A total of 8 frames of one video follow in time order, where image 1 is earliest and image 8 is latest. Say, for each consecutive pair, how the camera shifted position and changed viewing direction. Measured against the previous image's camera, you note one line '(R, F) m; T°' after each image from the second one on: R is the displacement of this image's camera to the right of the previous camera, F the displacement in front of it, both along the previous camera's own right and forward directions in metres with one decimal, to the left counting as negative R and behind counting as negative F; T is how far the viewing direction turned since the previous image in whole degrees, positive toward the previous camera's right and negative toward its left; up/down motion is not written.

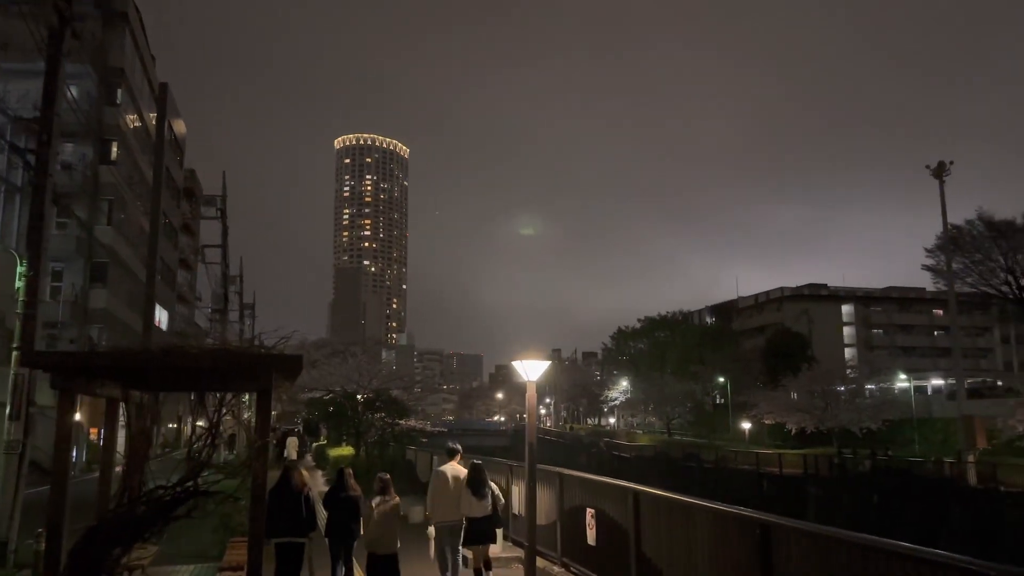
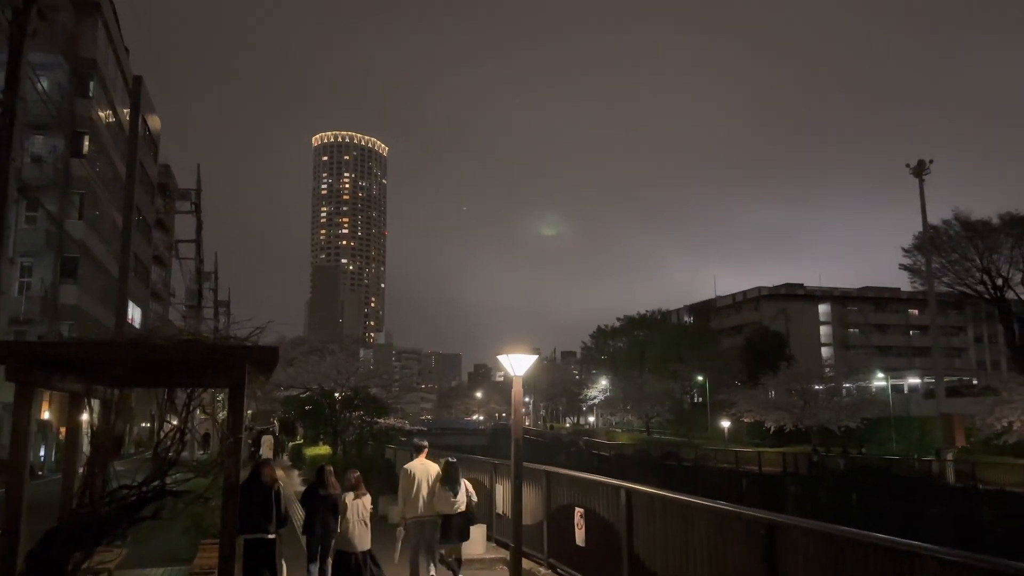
(-0.1, +0.3) m; +2°
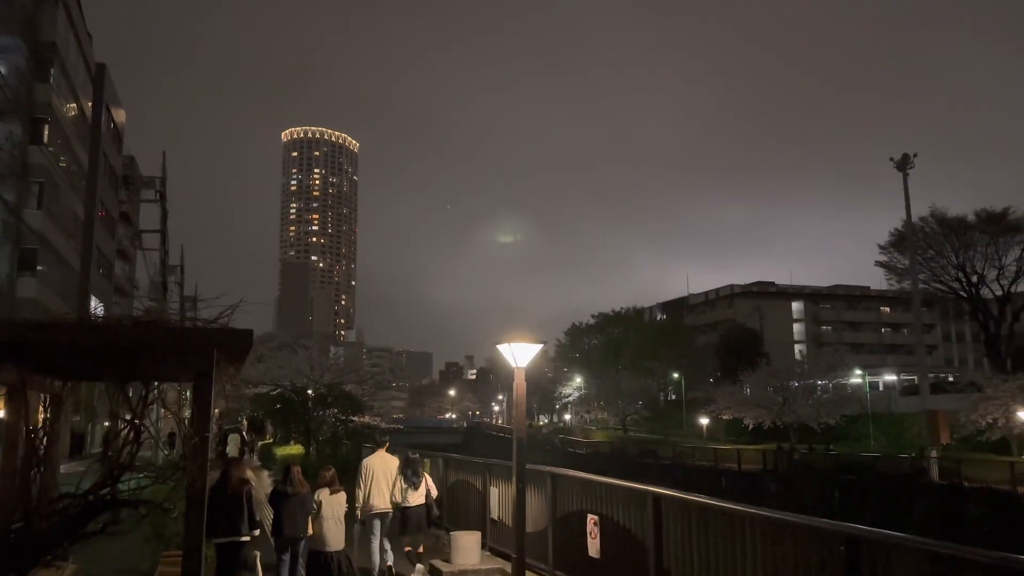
(-0.3, +0.8) m; +2°
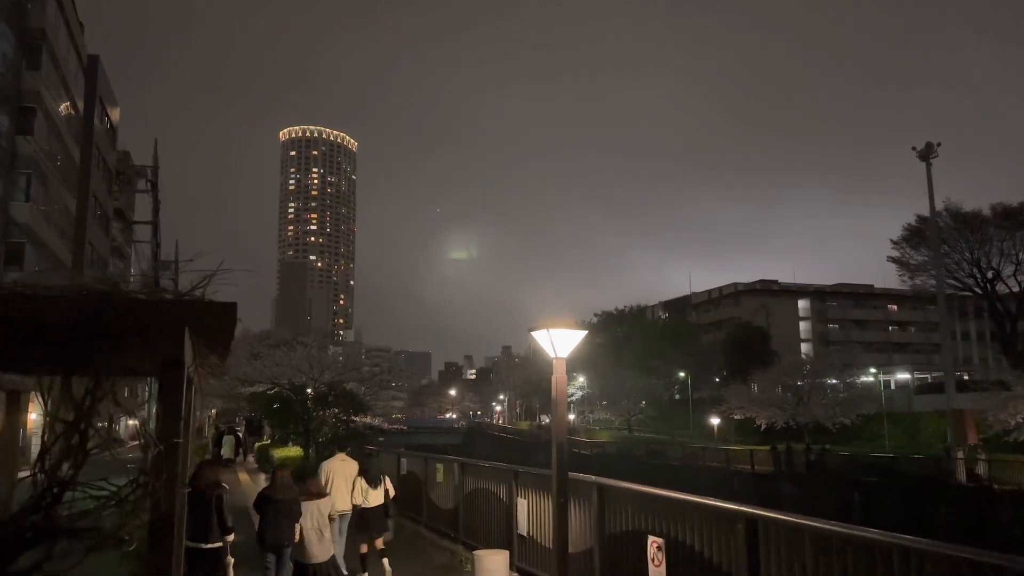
(-0.3, +1.1) m; 0°
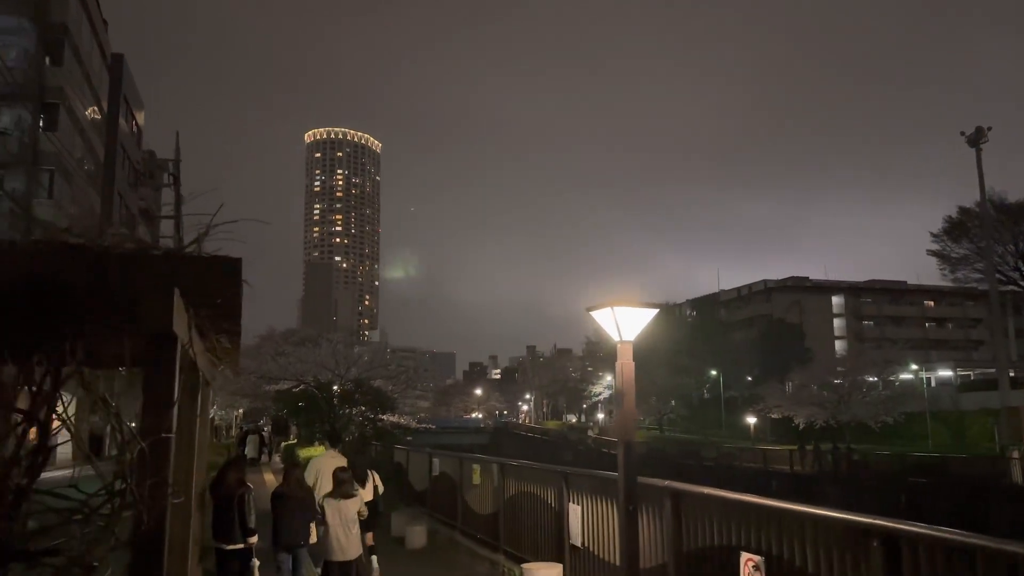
(-0.2, +0.9) m; -2°
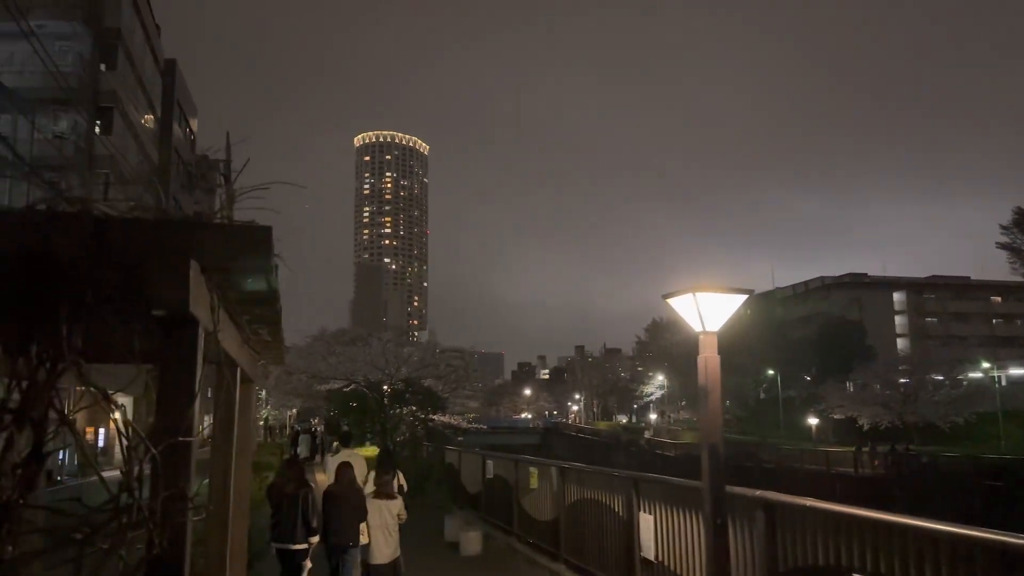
(-0.1, +0.5) m; -3°
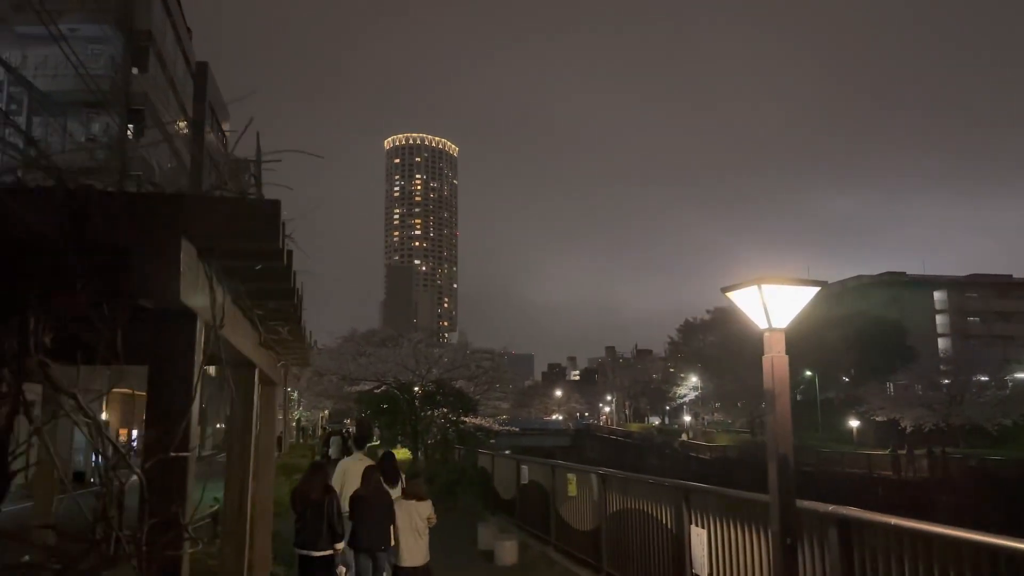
(-0.1, +0.4) m; -2°
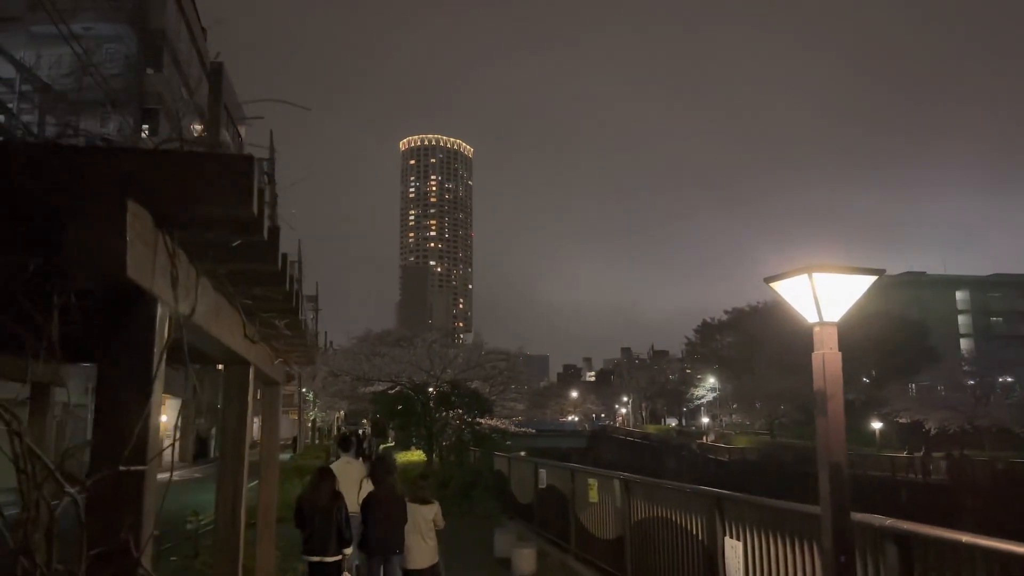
(0.0, +0.4) m; -1°
